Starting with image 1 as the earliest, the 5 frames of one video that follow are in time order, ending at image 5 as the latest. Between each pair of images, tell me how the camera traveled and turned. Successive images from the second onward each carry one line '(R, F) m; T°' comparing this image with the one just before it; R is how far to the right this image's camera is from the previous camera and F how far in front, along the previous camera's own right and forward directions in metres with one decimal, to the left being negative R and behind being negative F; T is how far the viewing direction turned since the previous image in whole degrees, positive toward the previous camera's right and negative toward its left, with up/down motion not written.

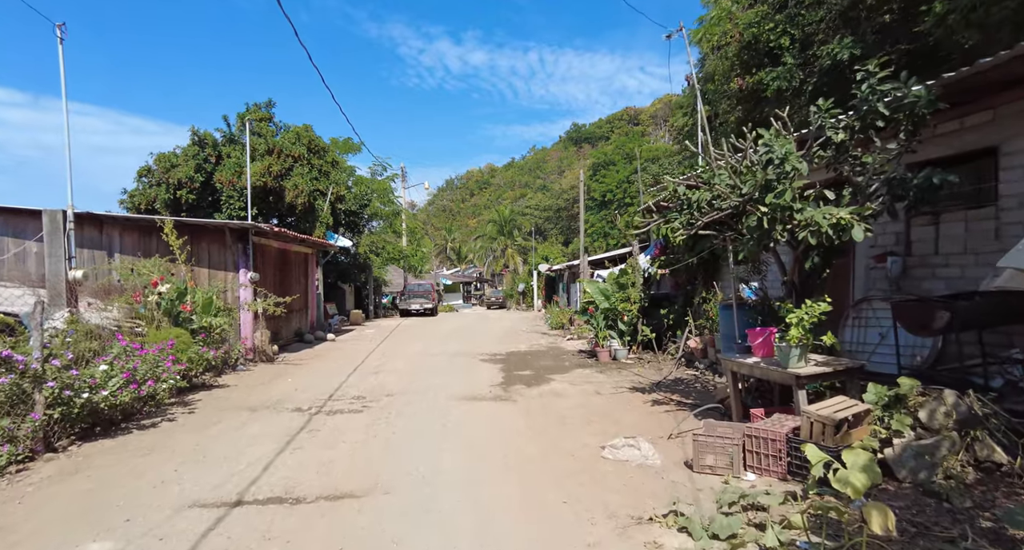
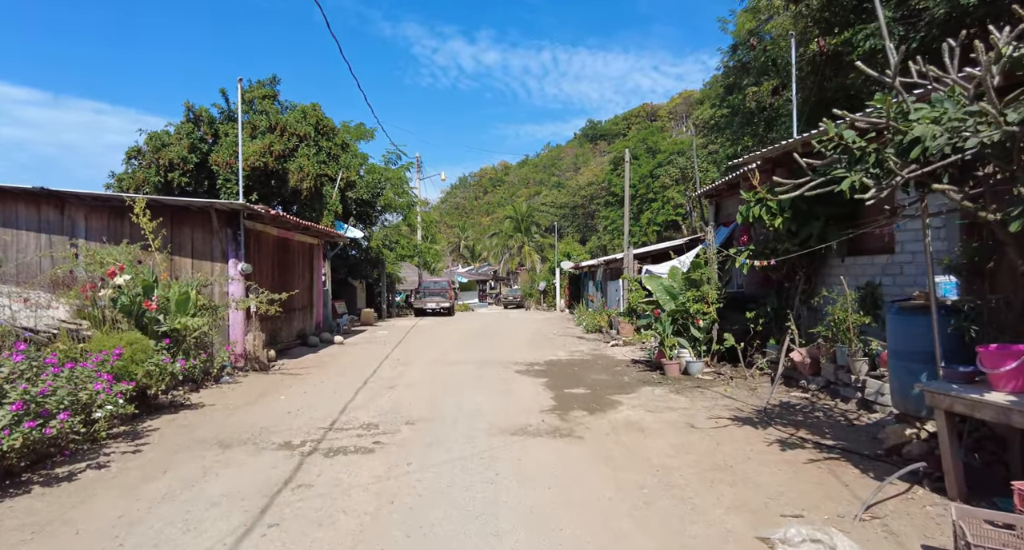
(-0.6, +2.0) m; -1°
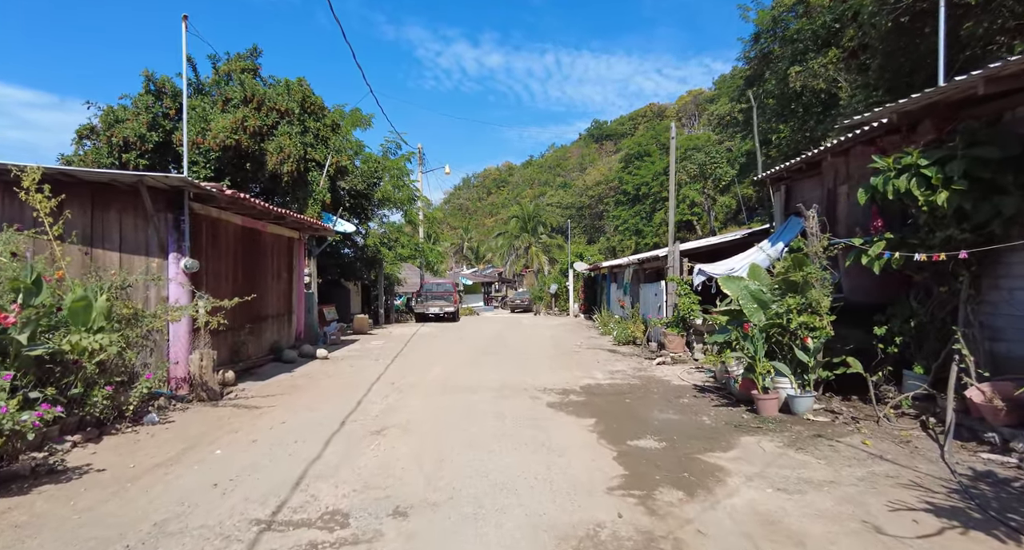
(-0.4, +2.4) m; 0°
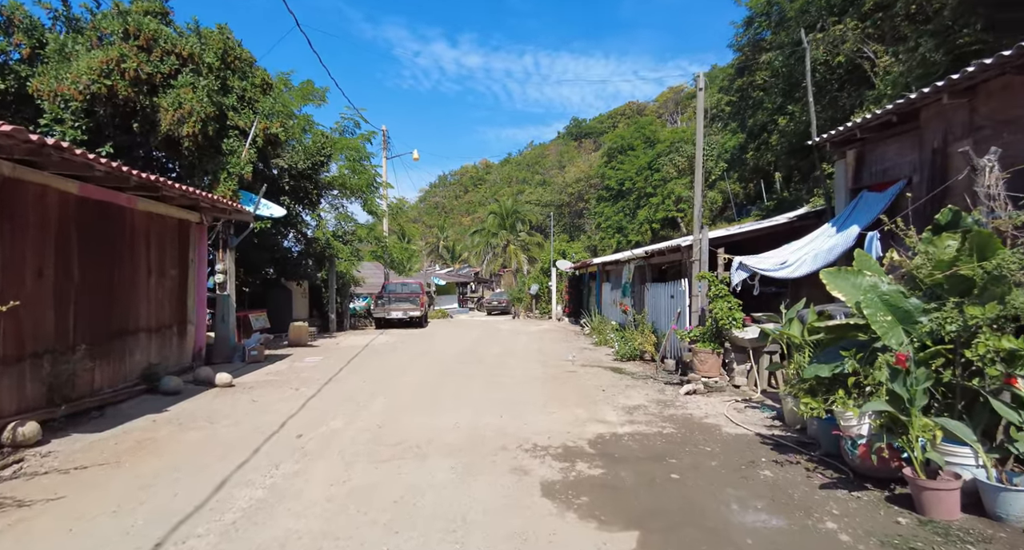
(+0.1, +3.0) m; +2°
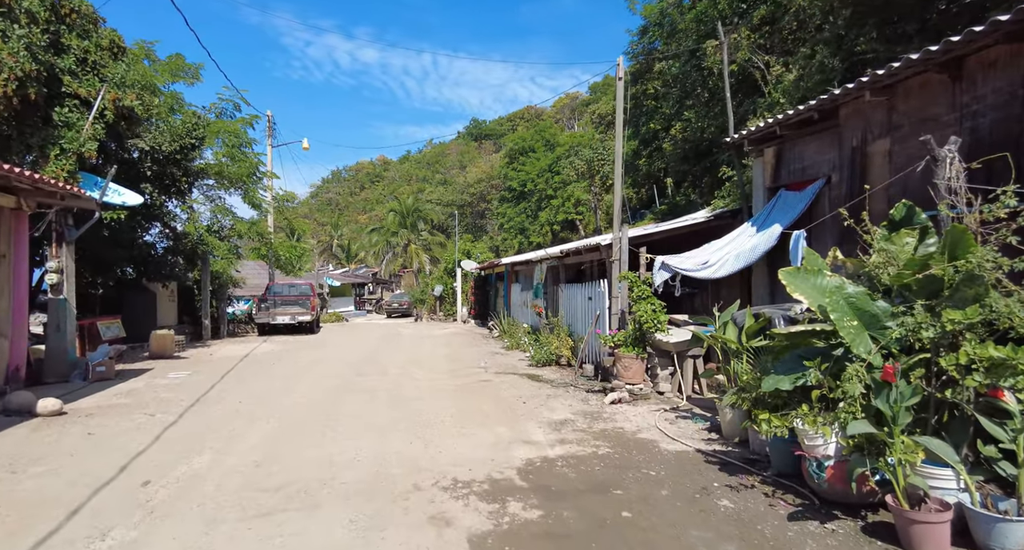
(-0.1, +0.9) m; +11°
